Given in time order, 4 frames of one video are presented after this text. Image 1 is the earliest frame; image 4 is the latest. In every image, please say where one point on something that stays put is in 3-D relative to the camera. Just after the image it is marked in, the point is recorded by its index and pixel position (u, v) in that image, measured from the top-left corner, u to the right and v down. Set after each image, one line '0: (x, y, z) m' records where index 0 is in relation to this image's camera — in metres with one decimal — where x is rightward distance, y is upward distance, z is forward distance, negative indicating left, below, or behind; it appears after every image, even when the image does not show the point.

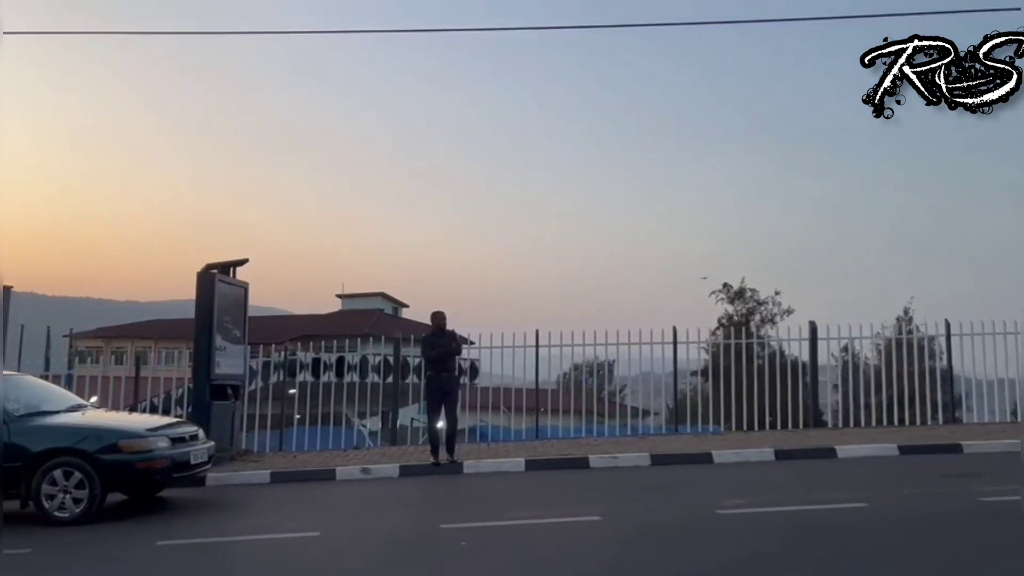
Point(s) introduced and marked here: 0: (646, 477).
0: (+1.5, -2.2, +11.0) m
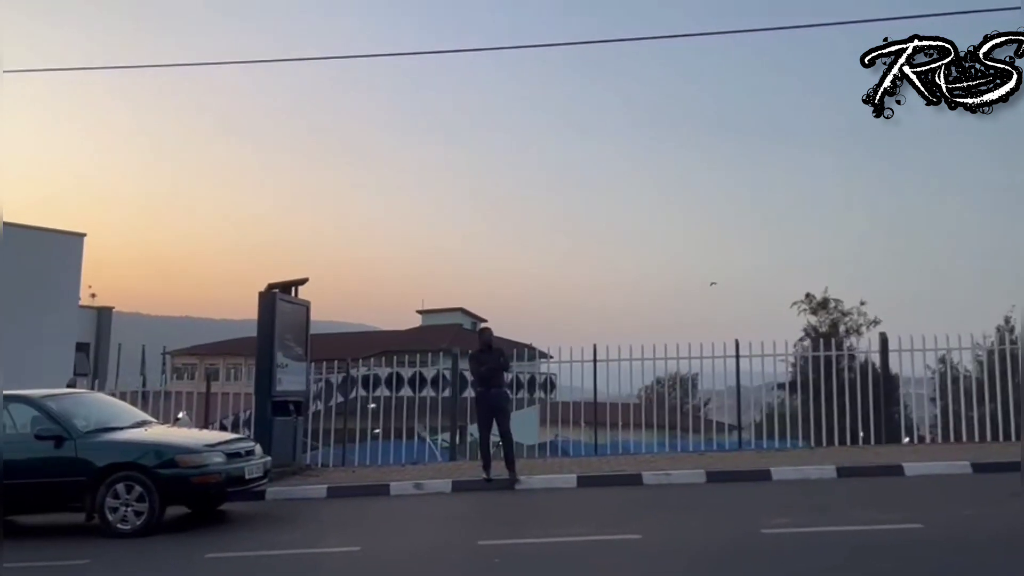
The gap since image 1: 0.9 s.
0: (+2.1, -2.3, +10.8) m
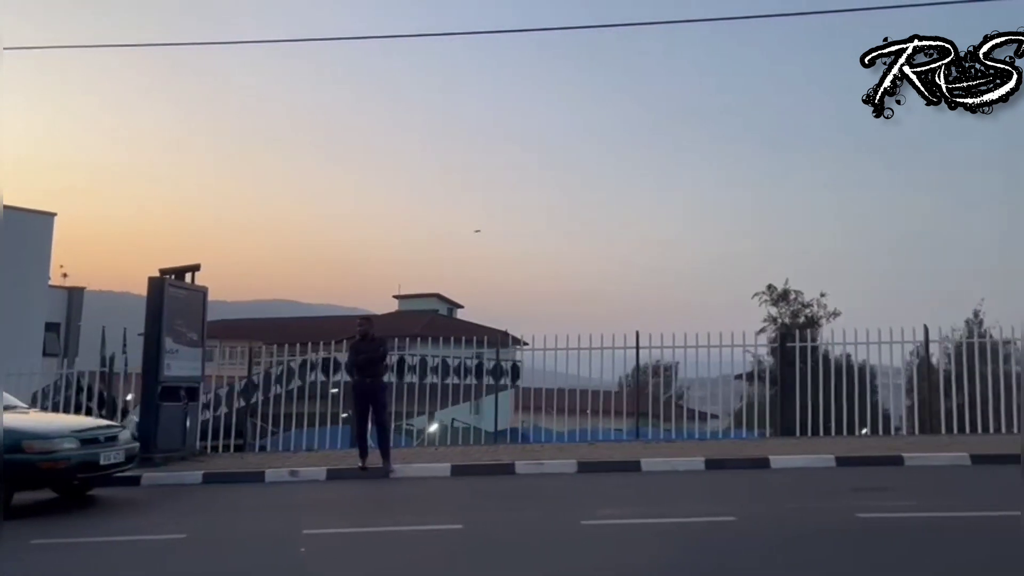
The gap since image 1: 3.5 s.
0: (+0.5, -2.2, +10.9) m
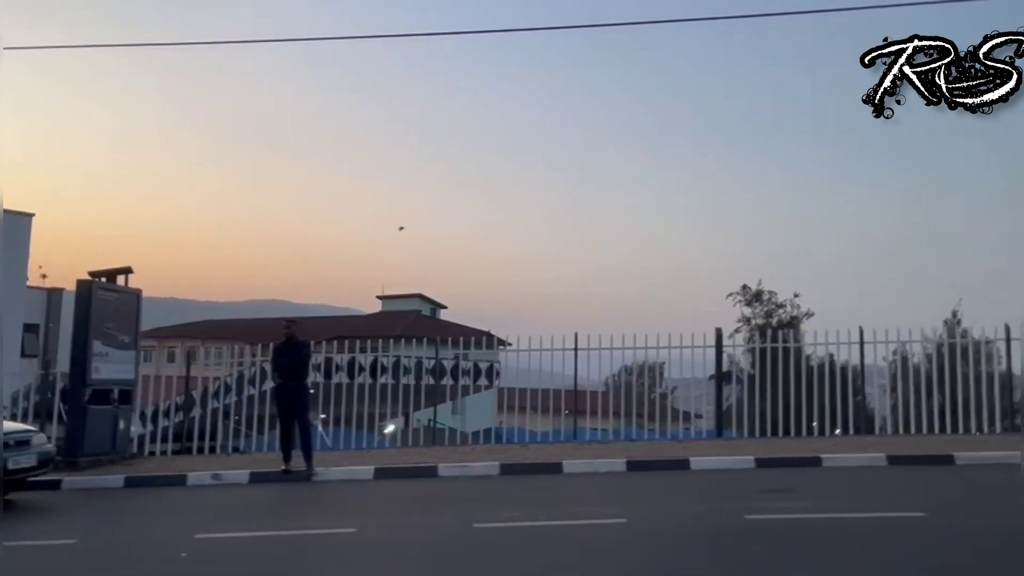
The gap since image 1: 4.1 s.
0: (-0.4, -2.3, +11.0) m
